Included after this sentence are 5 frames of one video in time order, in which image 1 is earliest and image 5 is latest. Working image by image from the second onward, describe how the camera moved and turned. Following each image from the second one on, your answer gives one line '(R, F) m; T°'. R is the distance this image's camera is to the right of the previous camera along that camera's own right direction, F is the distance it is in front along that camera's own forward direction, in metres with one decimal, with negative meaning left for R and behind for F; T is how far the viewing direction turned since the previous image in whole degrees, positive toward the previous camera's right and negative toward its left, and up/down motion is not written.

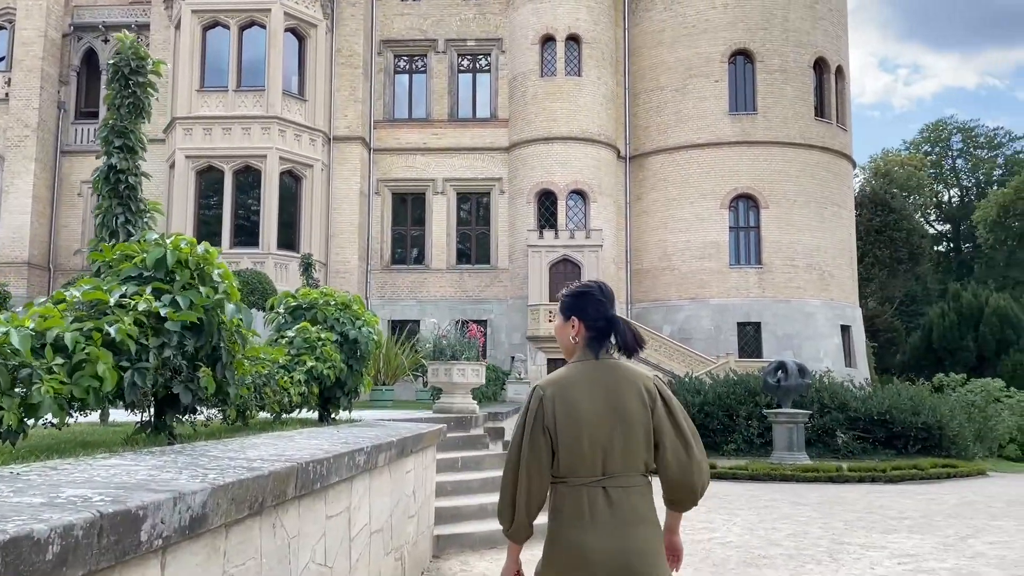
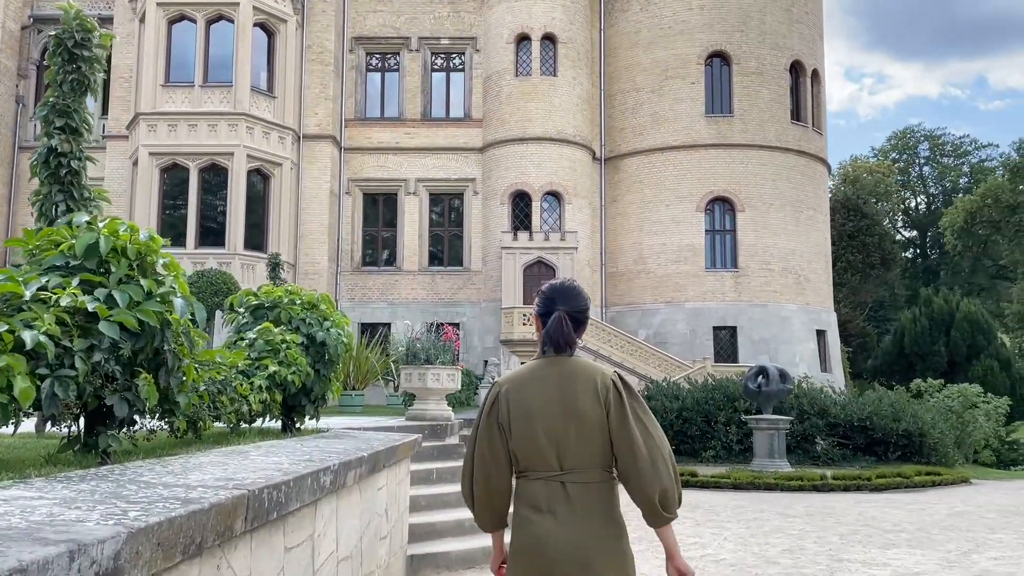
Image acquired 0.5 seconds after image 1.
(-0.1, +0.5) m; +2°
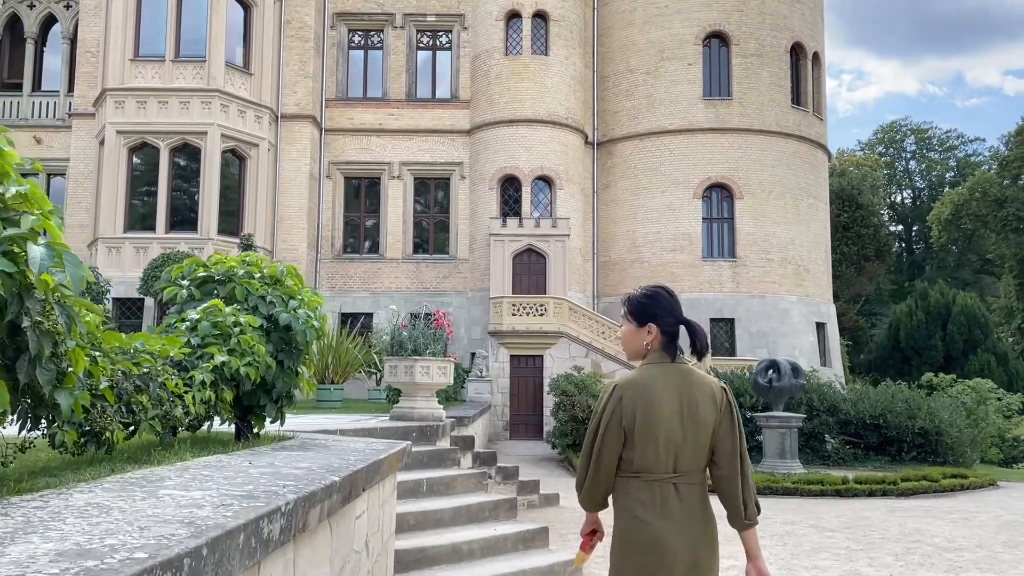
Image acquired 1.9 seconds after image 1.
(-0.2, +1.2) m; +1°
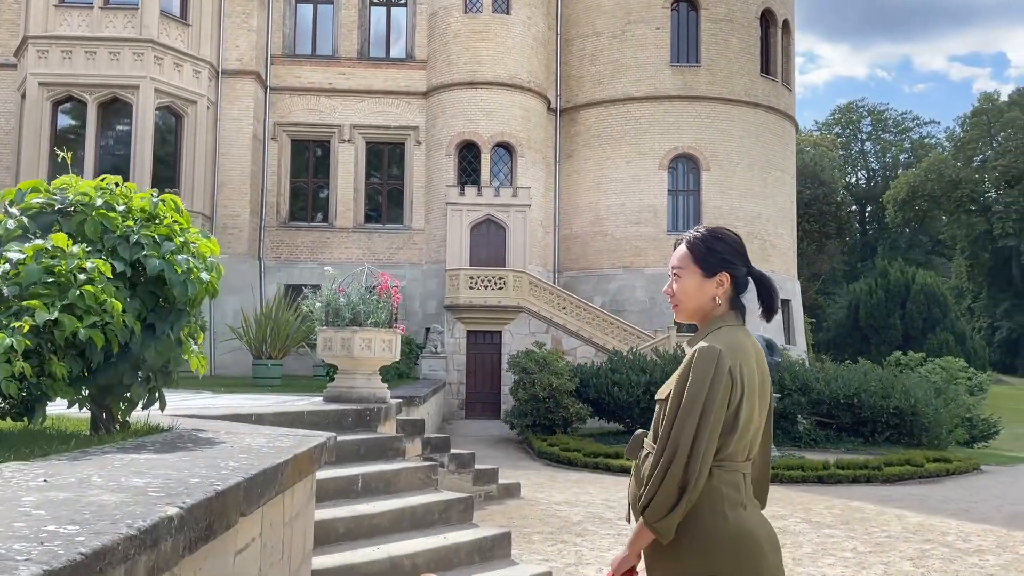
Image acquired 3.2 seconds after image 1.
(0.0, +1.1) m; +3°
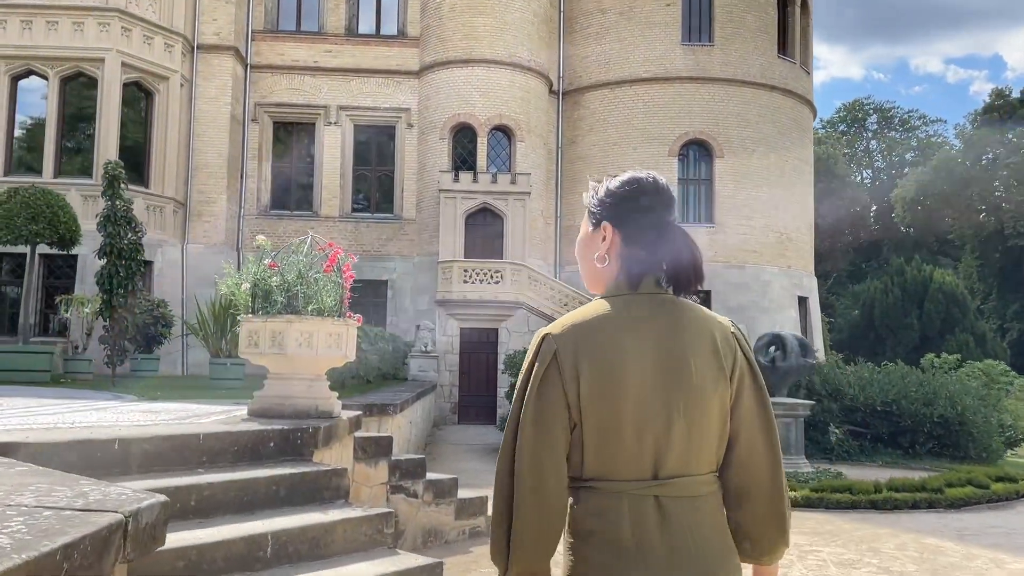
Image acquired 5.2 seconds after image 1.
(0.0, +1.7) m; 0°
